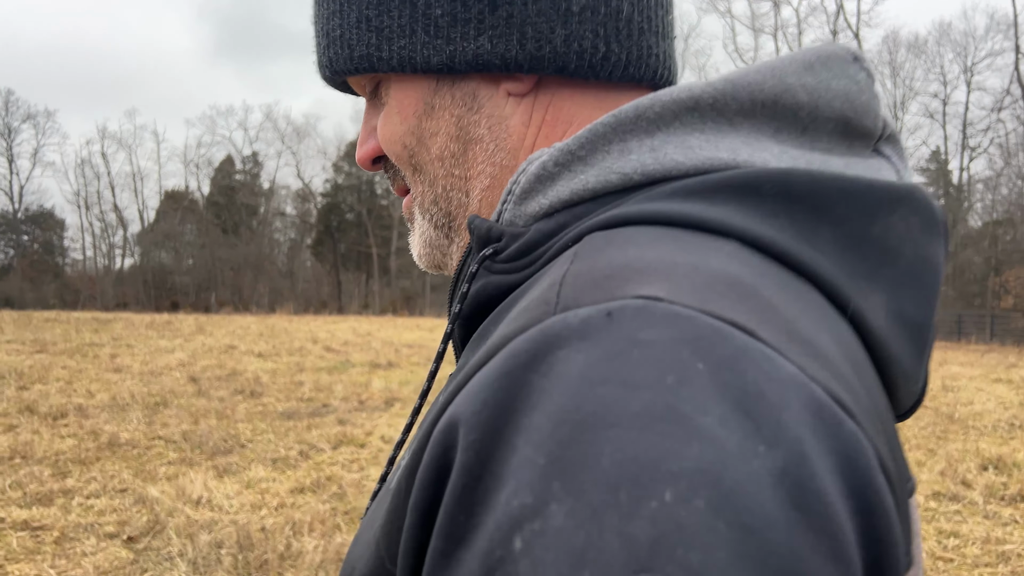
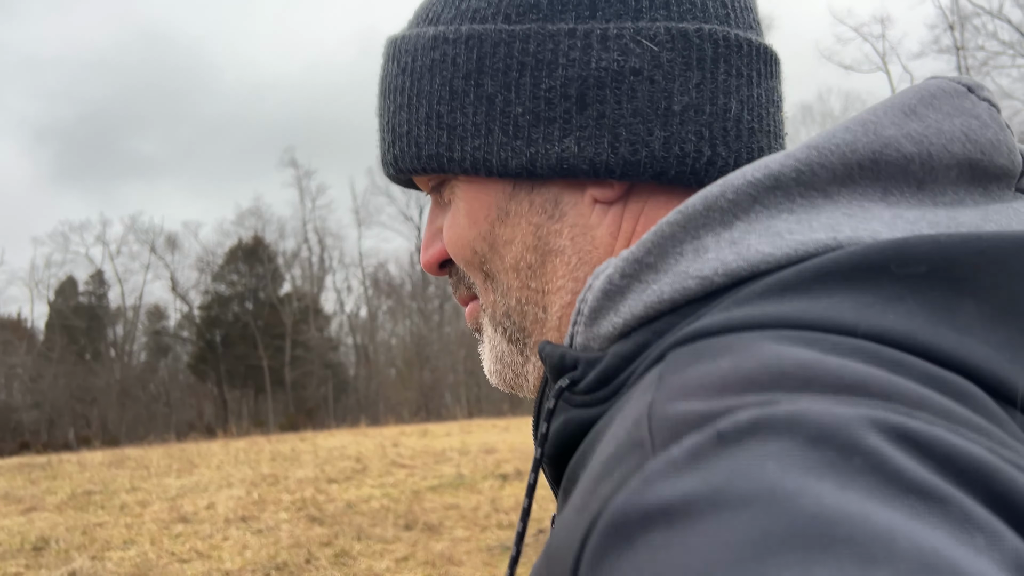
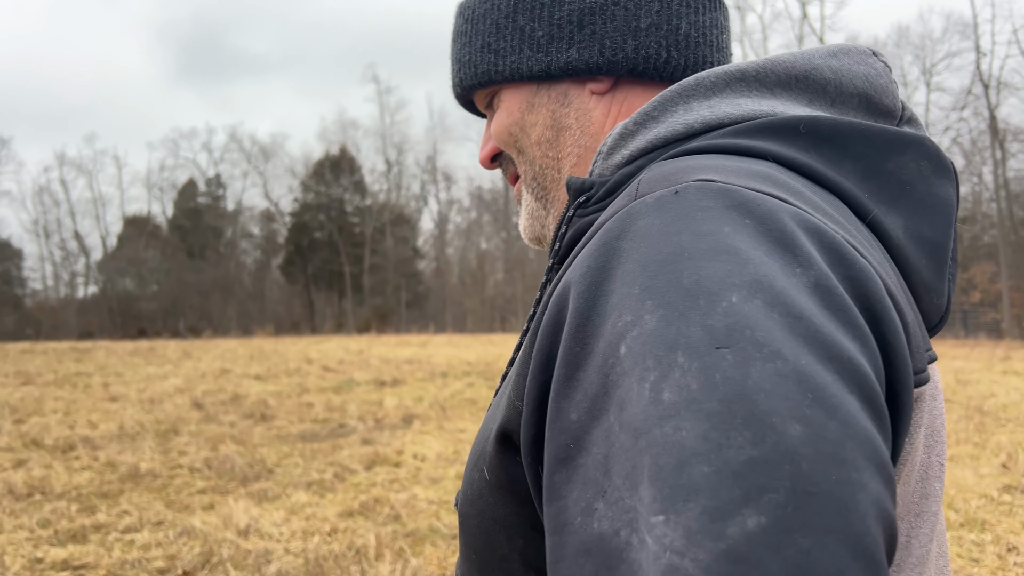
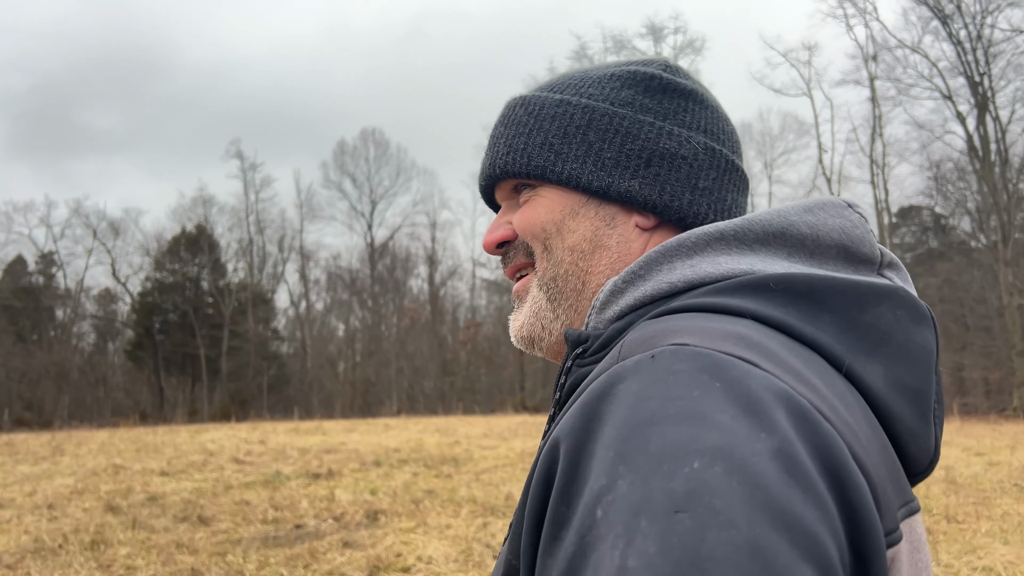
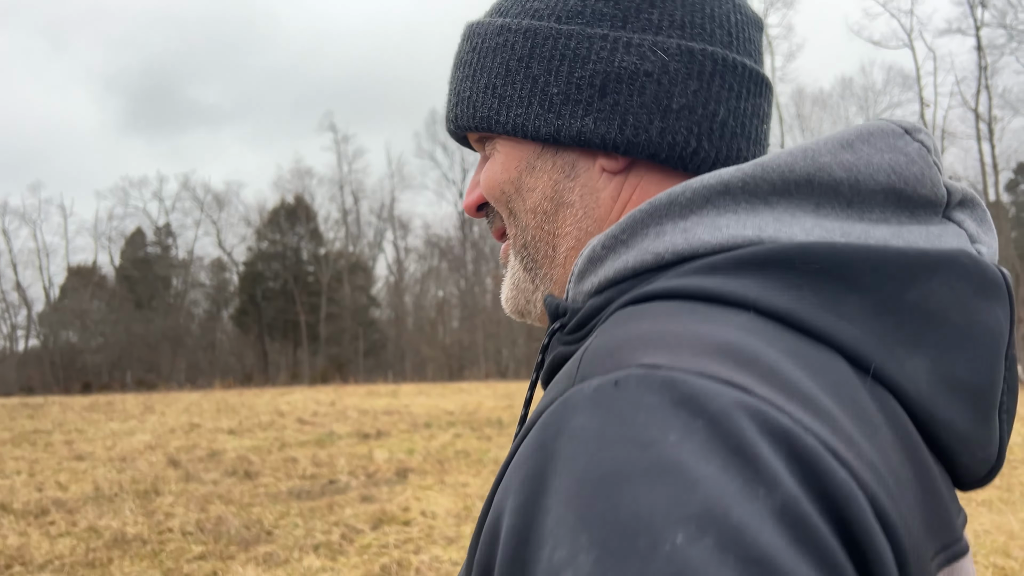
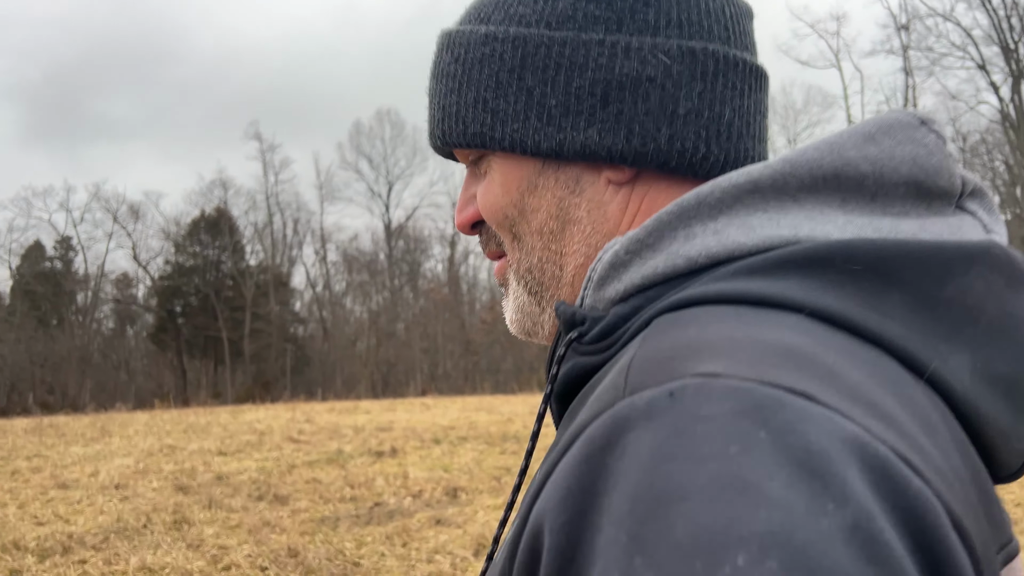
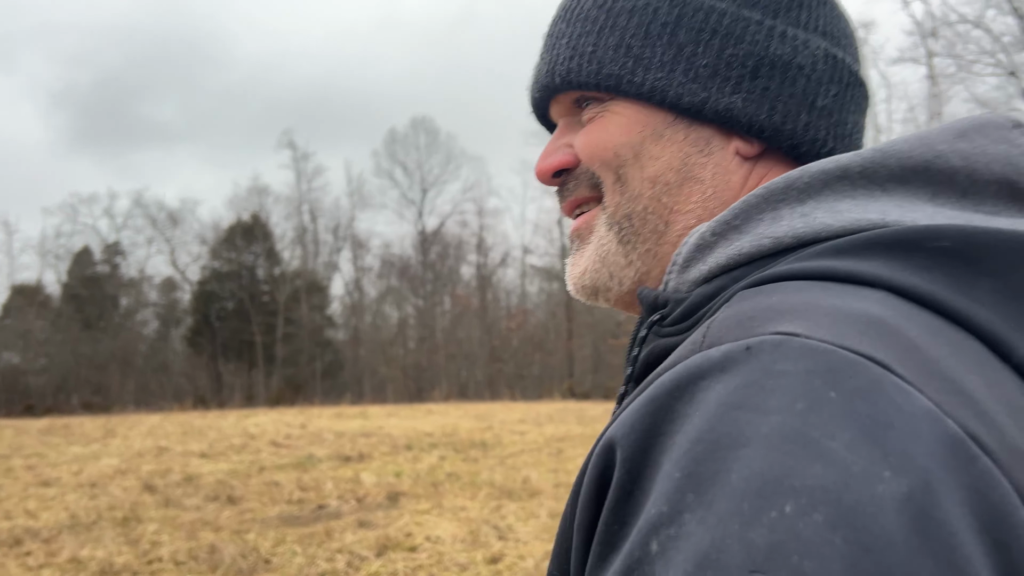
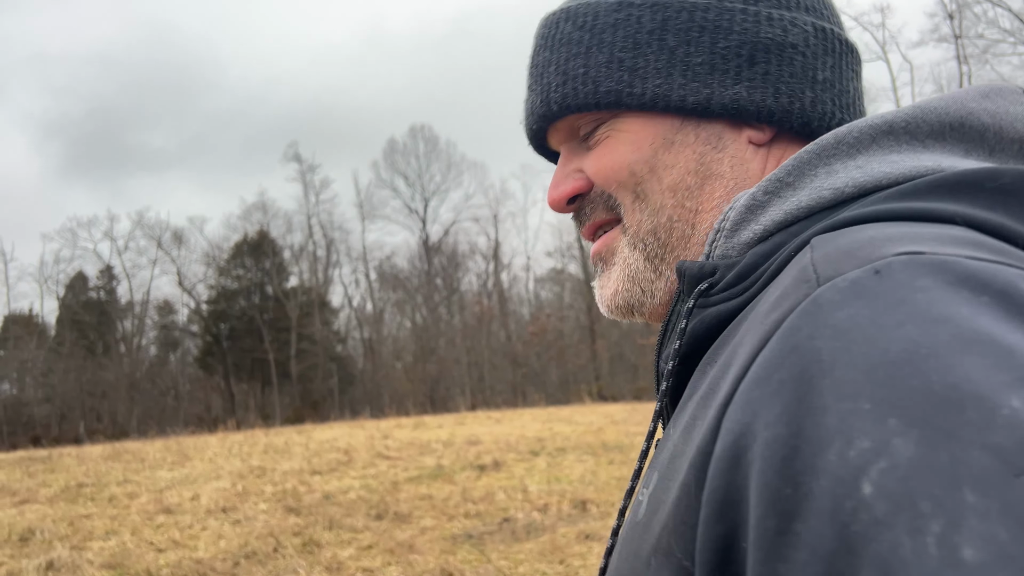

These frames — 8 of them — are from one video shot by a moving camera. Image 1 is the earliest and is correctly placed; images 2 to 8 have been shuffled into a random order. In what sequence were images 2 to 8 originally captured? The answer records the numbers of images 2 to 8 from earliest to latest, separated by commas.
3, 5, 7, 4, 6, 8, 2
